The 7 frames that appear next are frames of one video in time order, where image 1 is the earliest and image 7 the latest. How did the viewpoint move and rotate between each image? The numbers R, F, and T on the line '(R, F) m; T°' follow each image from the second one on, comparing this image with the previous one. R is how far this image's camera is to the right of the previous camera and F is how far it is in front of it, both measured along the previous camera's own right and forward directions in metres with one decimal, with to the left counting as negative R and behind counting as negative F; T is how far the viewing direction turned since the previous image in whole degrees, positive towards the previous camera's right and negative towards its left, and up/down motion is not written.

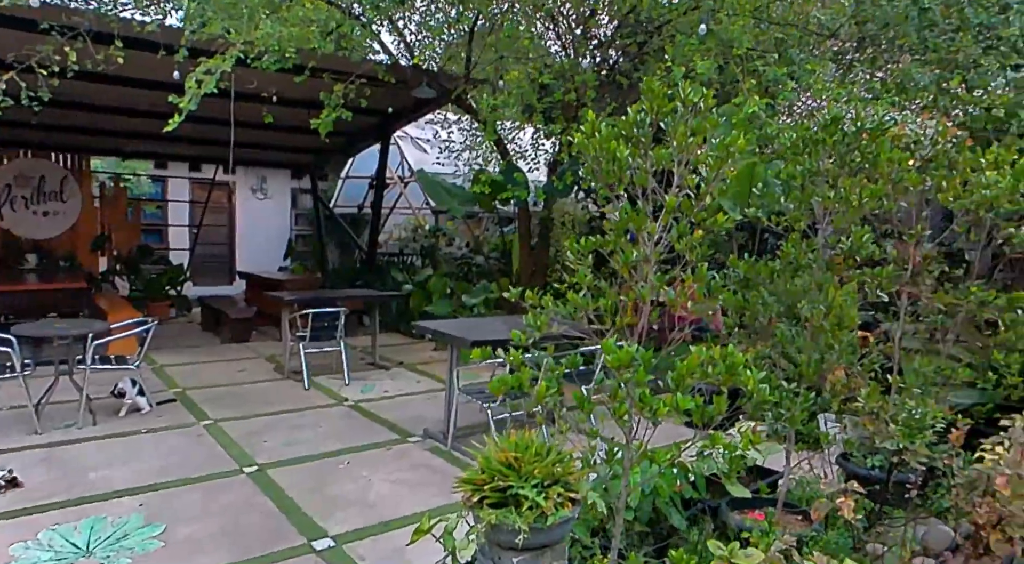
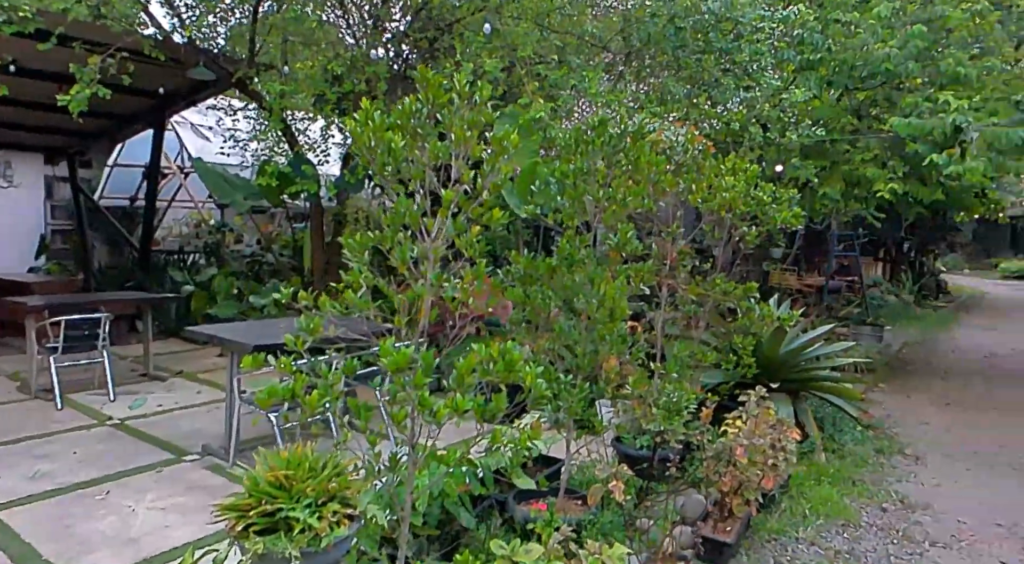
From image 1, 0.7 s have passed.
(0.0, 0.0) m; +15°
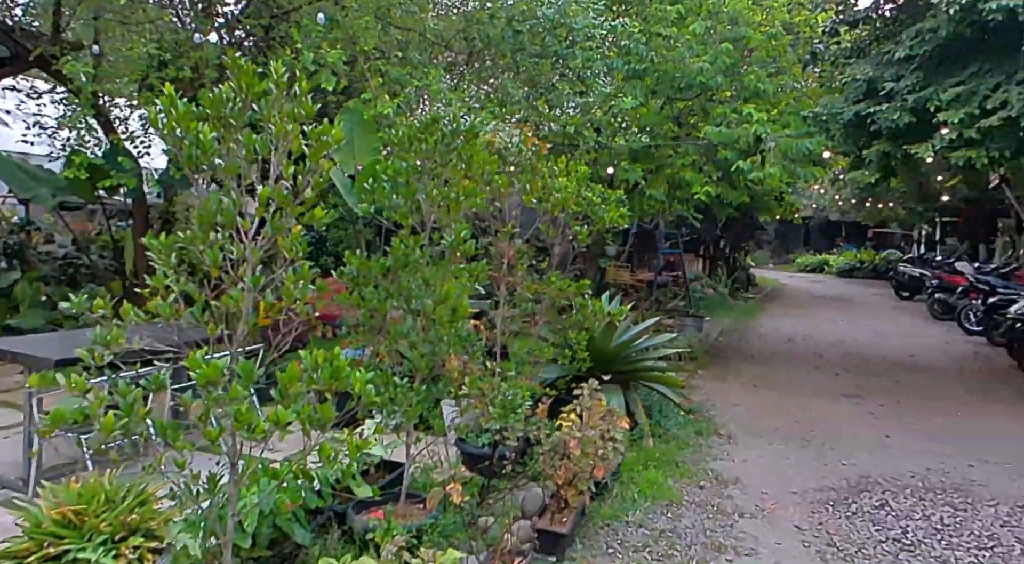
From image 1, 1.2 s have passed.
(0.0, 0.0) m; +11°
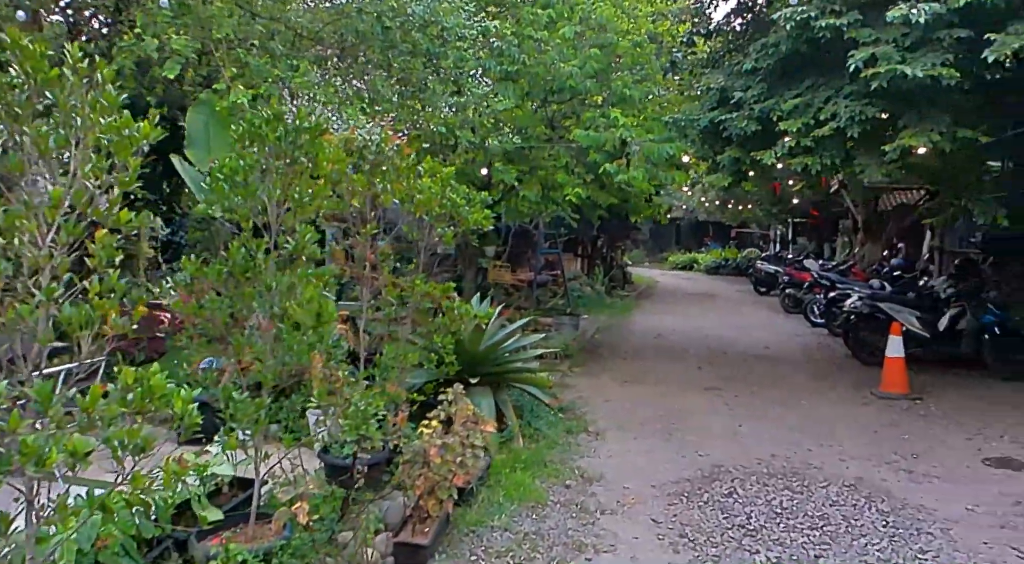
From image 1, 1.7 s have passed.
(+0.1, 0.0) m; +9°
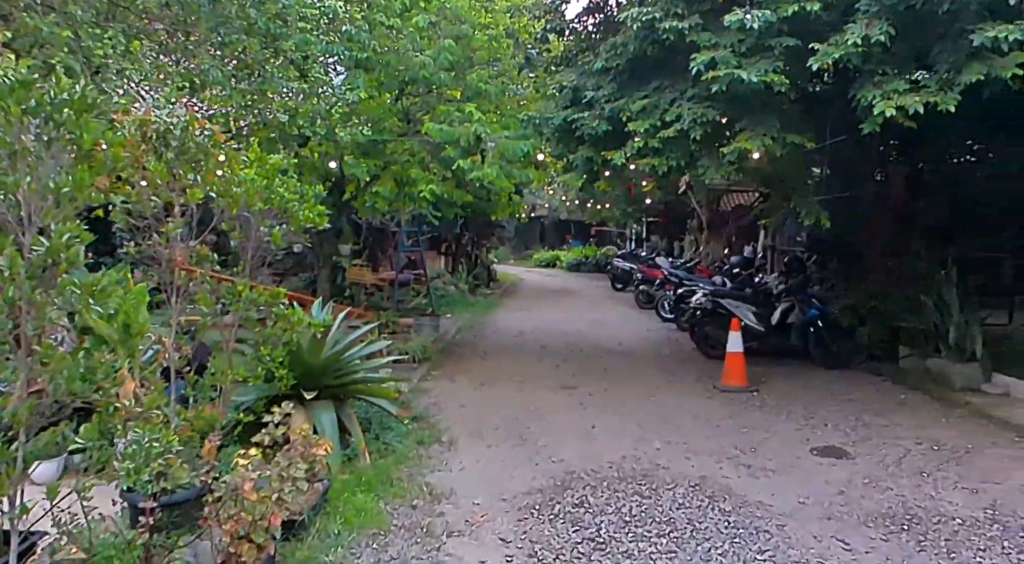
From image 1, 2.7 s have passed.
(+0.1, +0.2) m; +10°
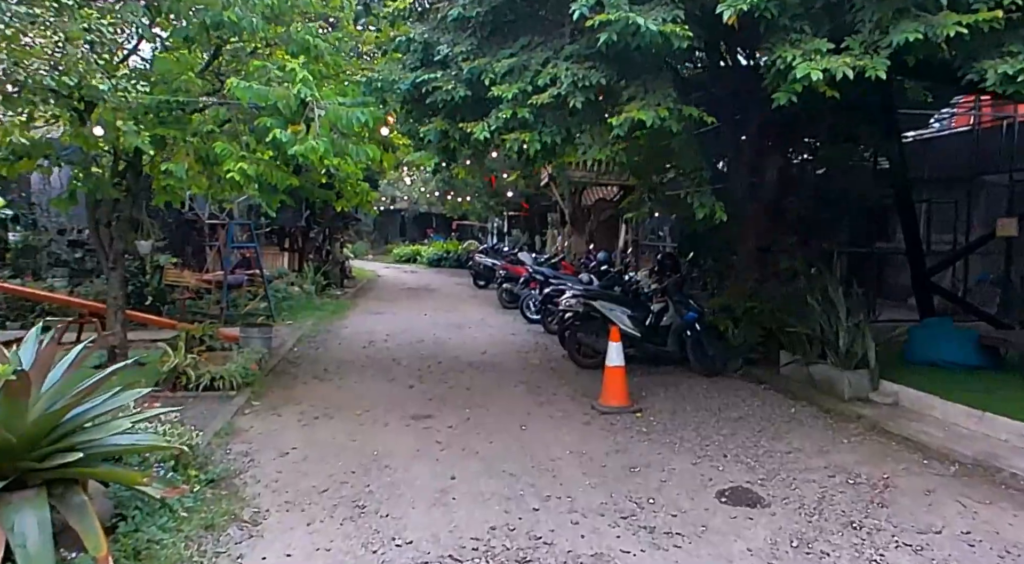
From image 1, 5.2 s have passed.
(+0.2, +1.3) m; +10°
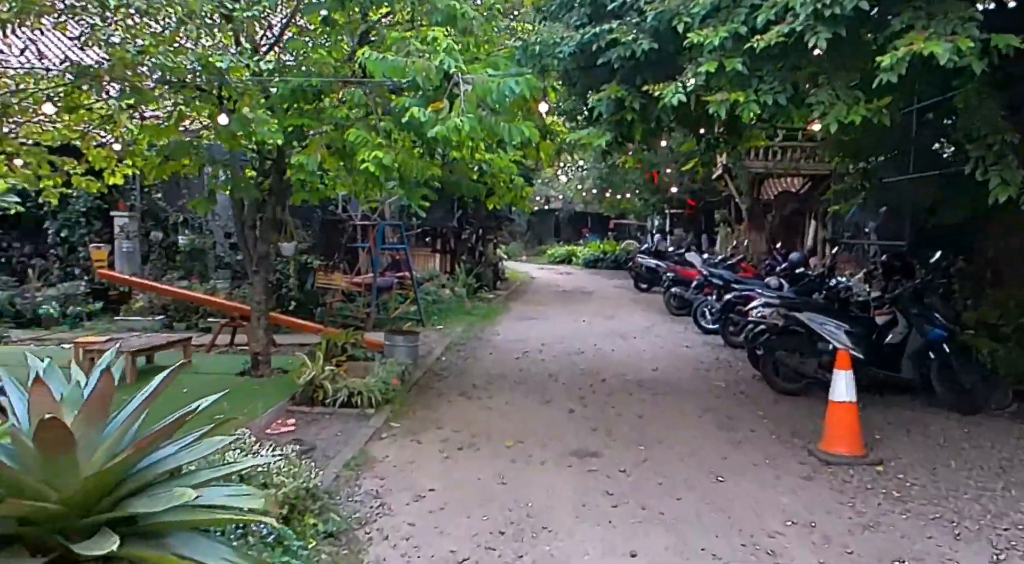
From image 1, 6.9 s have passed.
(-0.2, +1.1) m; -11°
